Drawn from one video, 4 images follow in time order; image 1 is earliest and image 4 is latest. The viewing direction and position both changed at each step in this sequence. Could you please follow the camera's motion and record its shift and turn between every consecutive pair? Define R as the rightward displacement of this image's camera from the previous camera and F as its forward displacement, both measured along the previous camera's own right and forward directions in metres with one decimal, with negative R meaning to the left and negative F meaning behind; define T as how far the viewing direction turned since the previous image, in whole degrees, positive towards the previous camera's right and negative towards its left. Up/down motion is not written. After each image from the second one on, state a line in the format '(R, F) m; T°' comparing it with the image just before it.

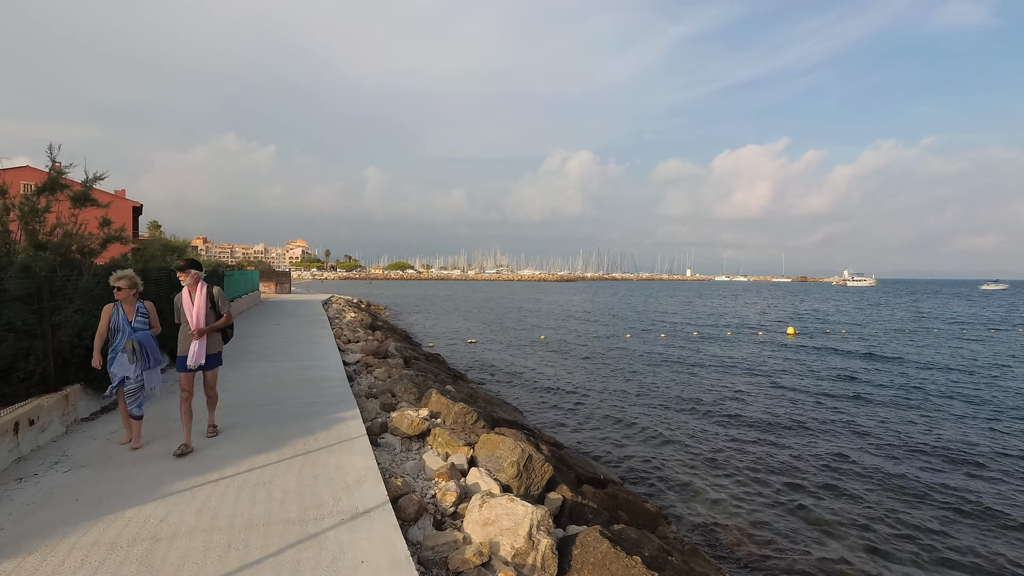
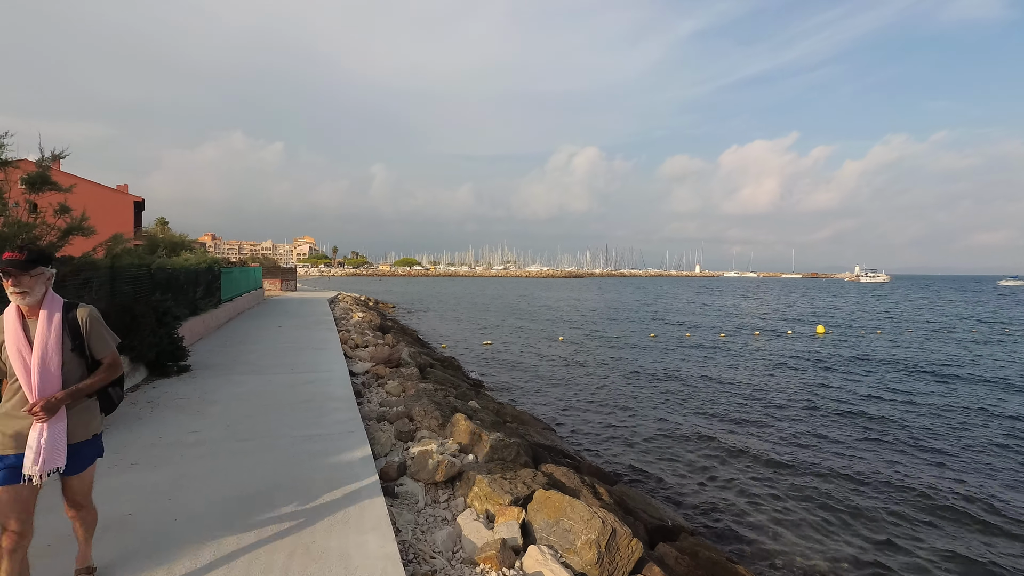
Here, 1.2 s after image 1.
(-0.4, +1.2) m; -1°
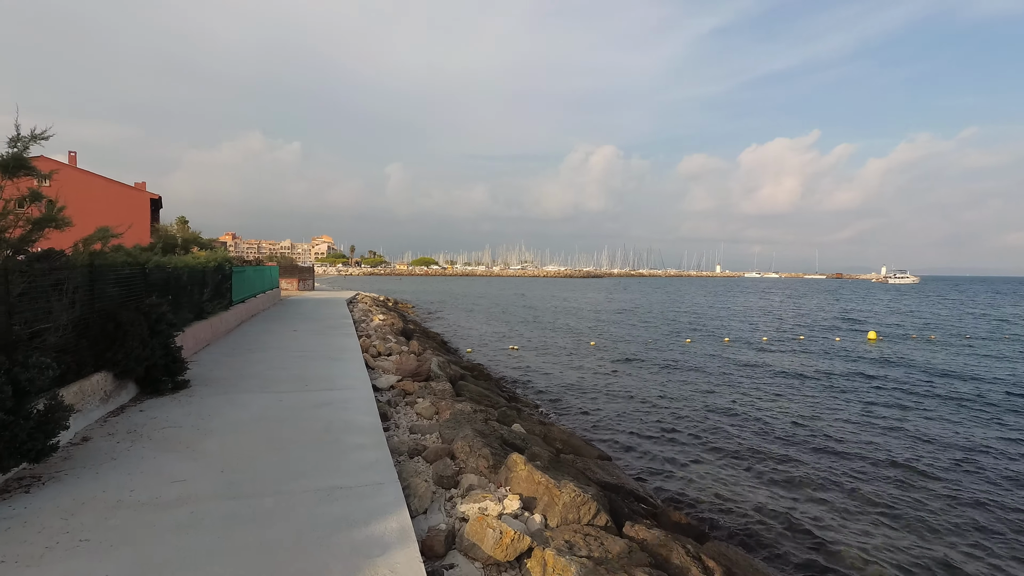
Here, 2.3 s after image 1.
(-0.4, +1.1) m; -2°
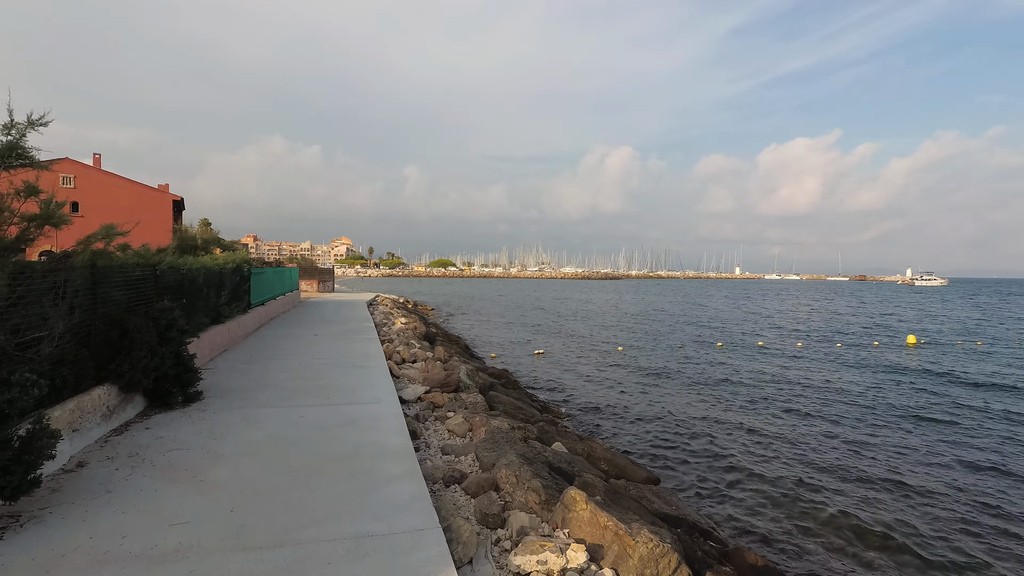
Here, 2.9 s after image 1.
(-0.3, +0.6) m; -2°
